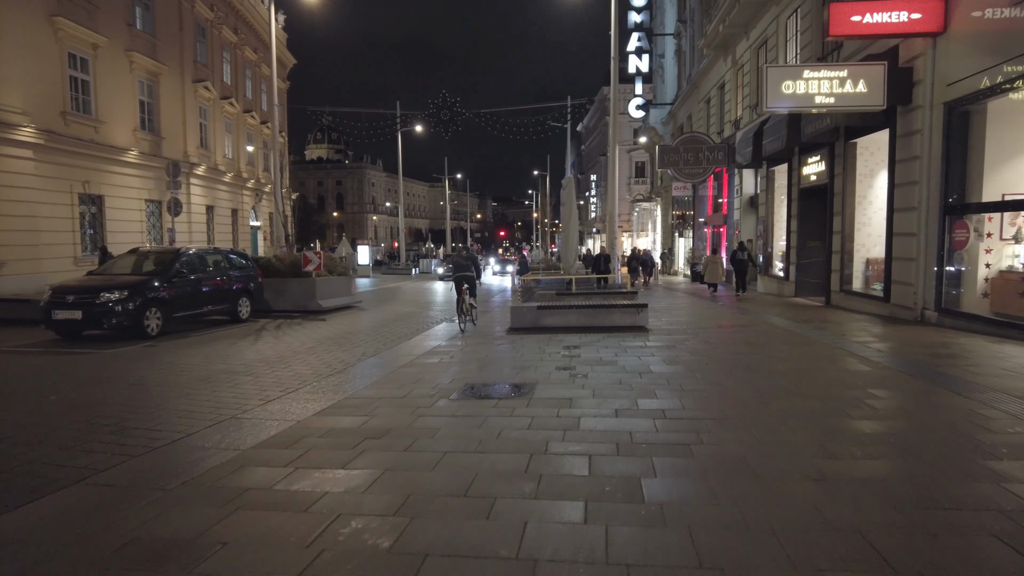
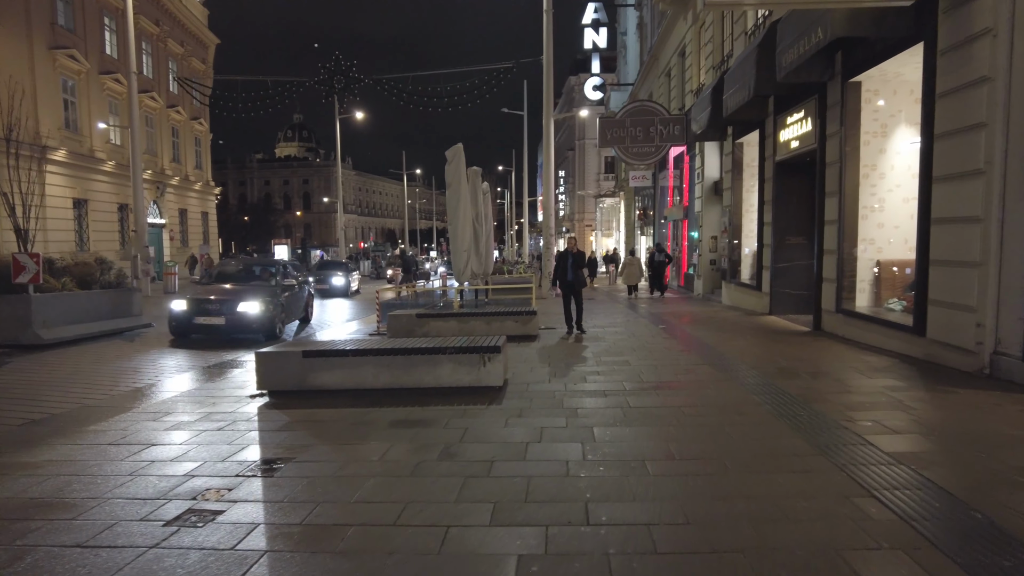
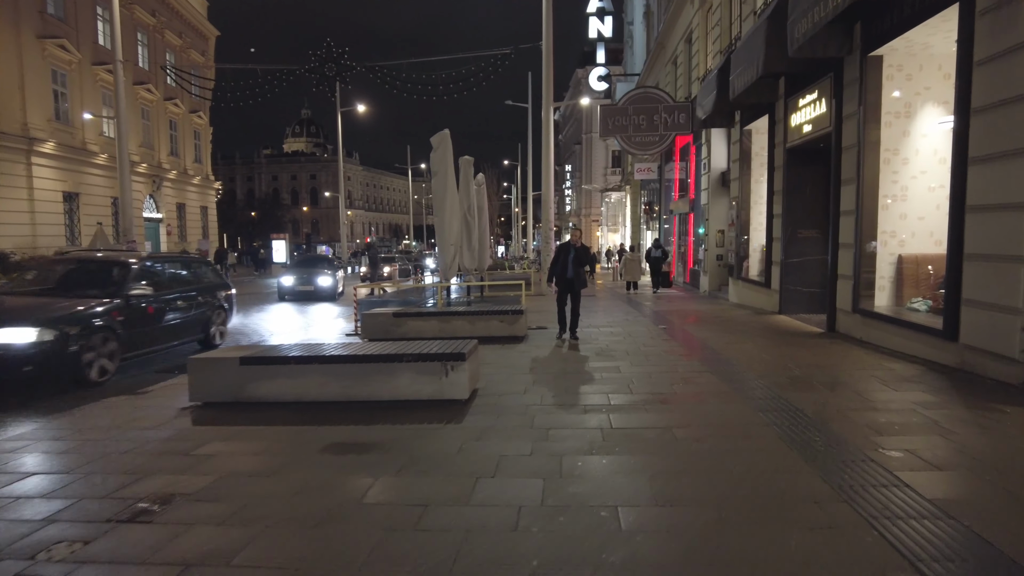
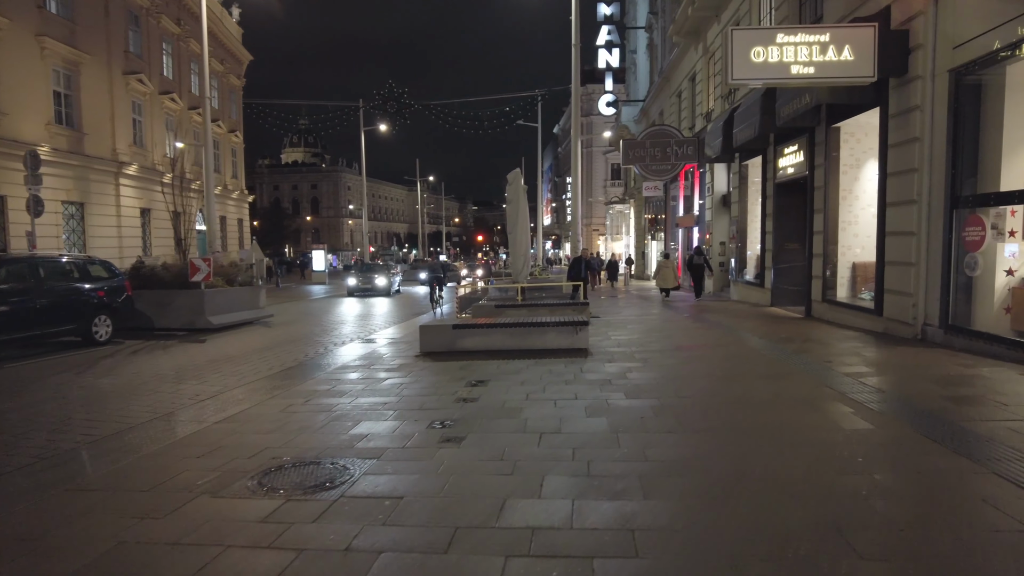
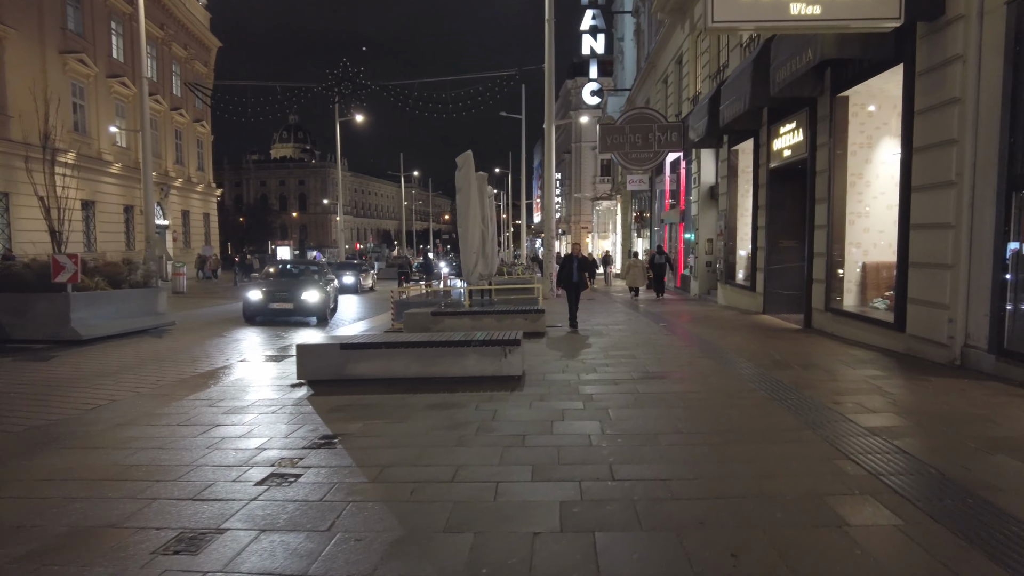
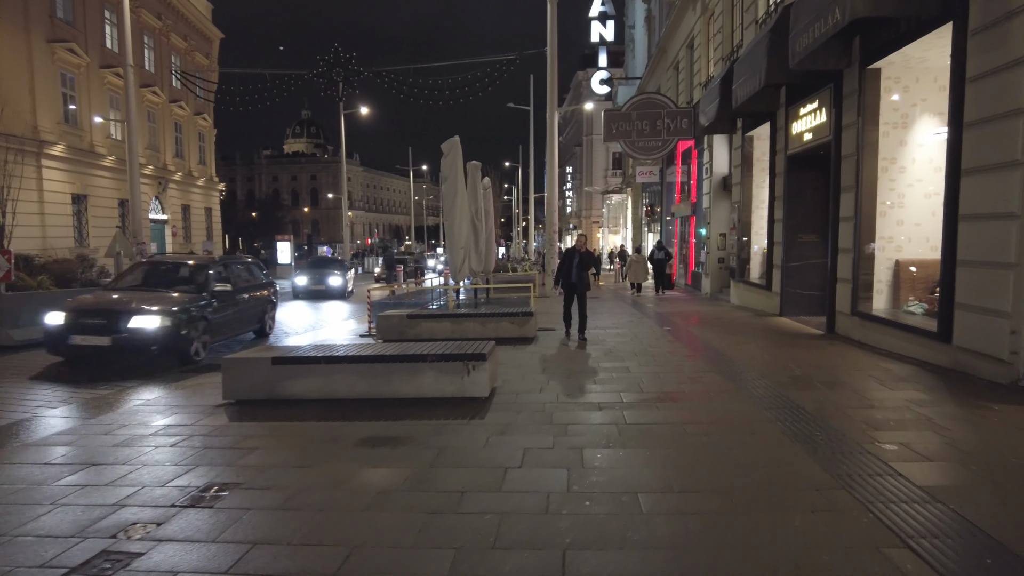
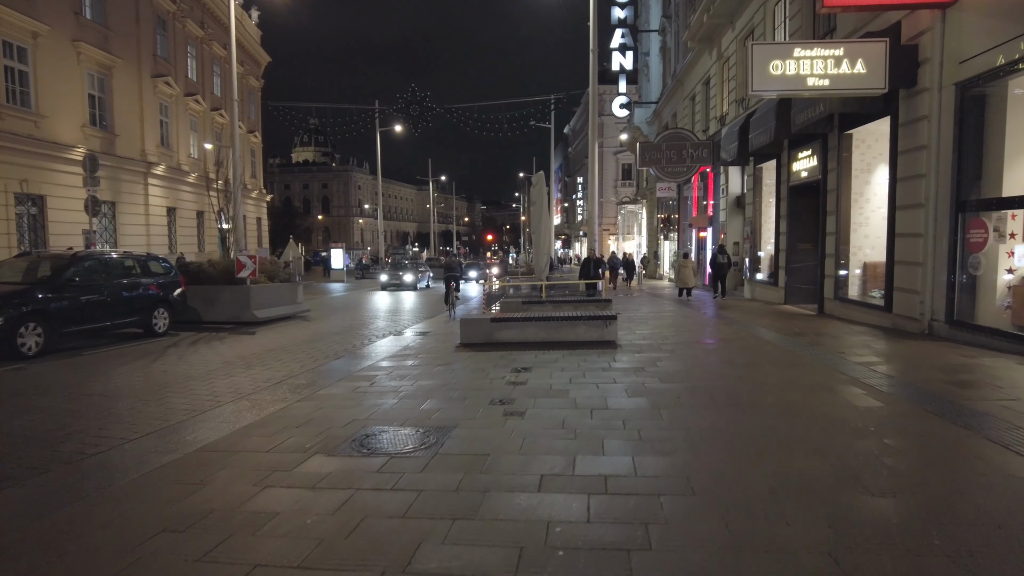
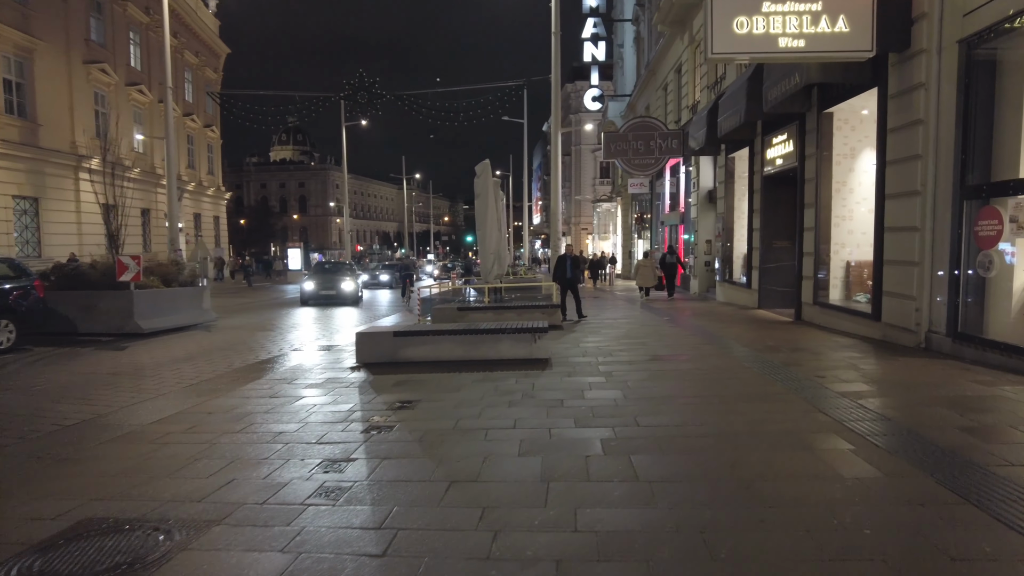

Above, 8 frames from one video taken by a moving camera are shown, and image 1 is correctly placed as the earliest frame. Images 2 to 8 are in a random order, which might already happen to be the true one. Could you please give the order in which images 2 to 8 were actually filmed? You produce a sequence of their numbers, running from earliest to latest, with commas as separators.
7, 4, 8, 5, 2, 6, 3
